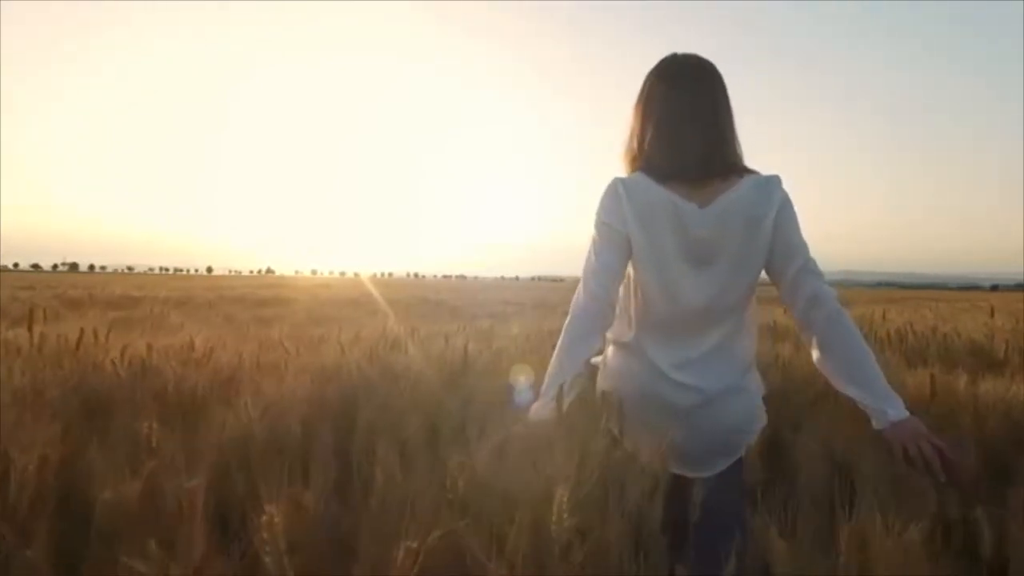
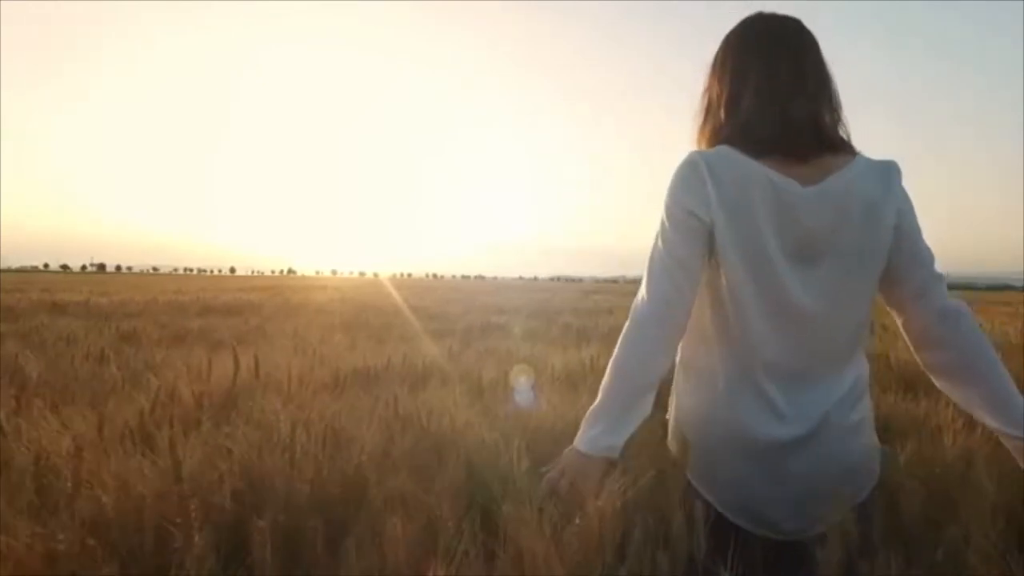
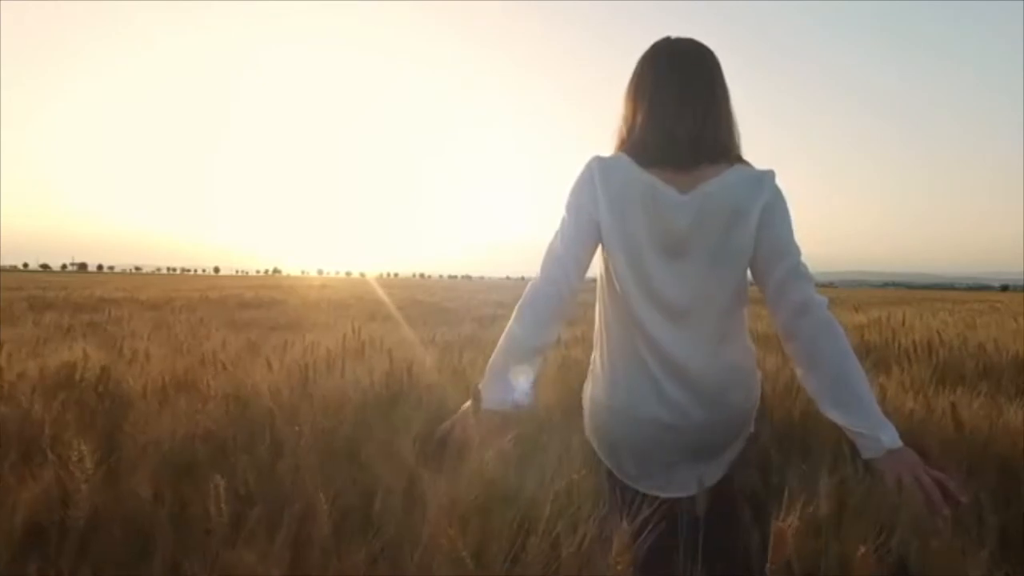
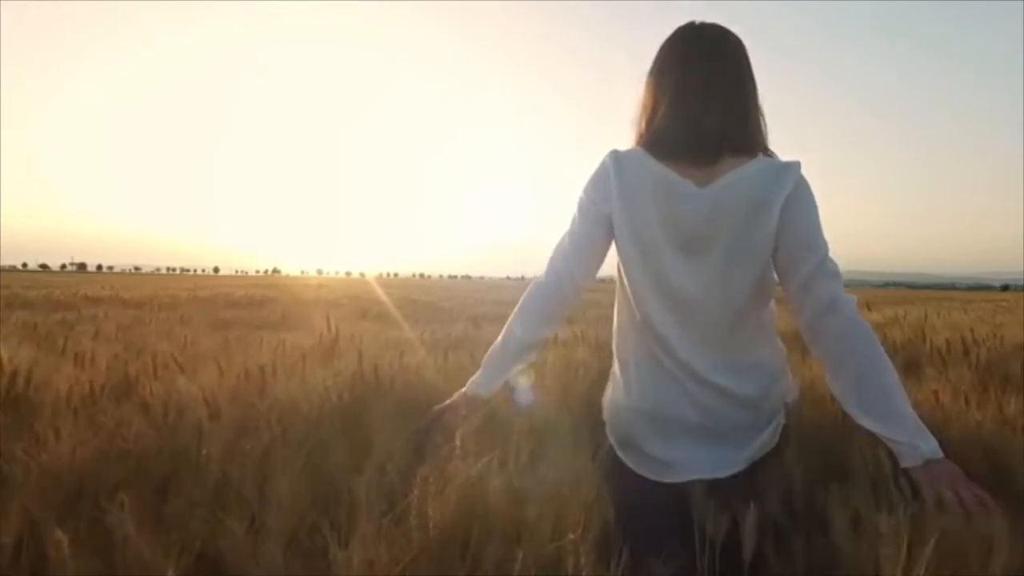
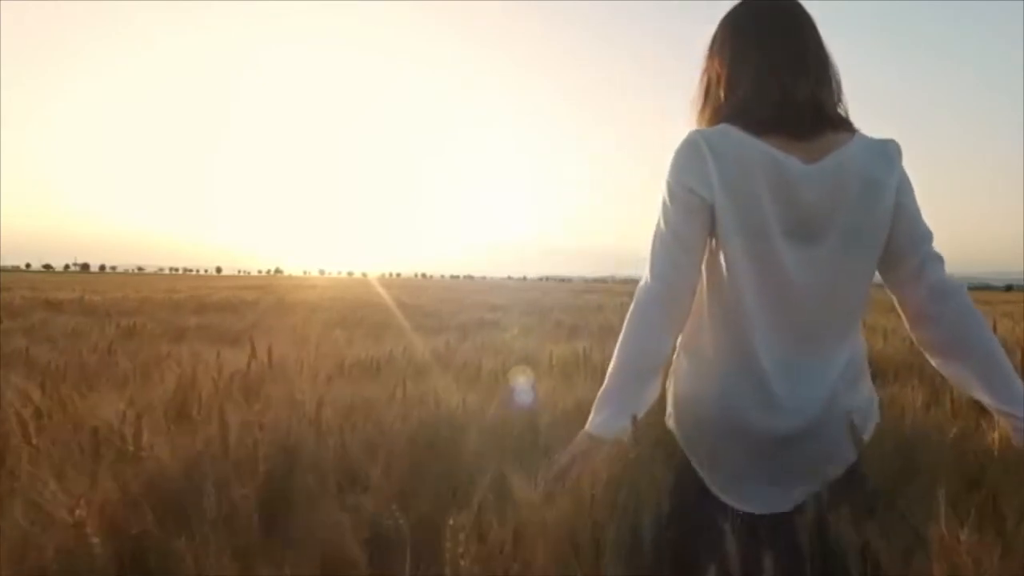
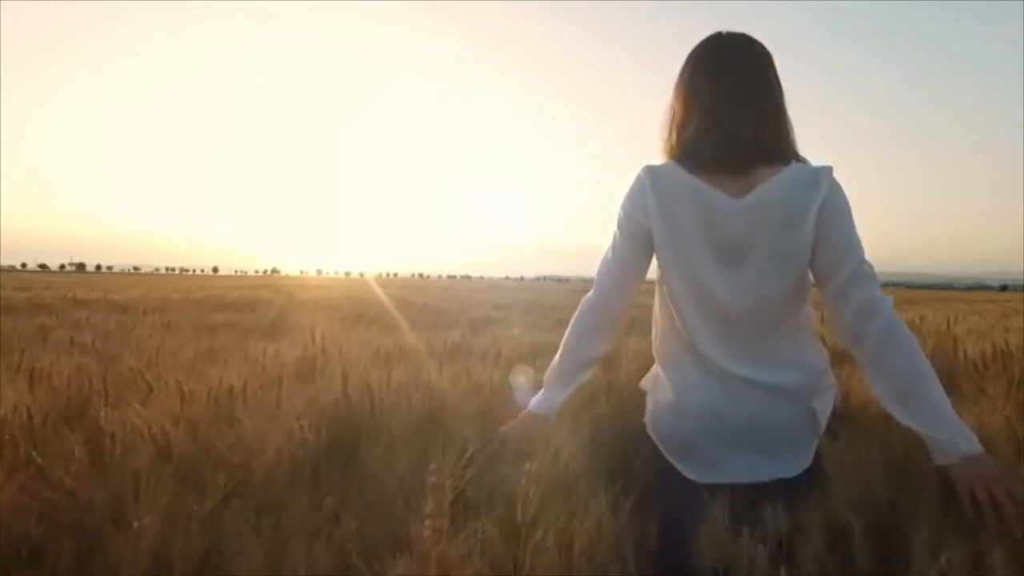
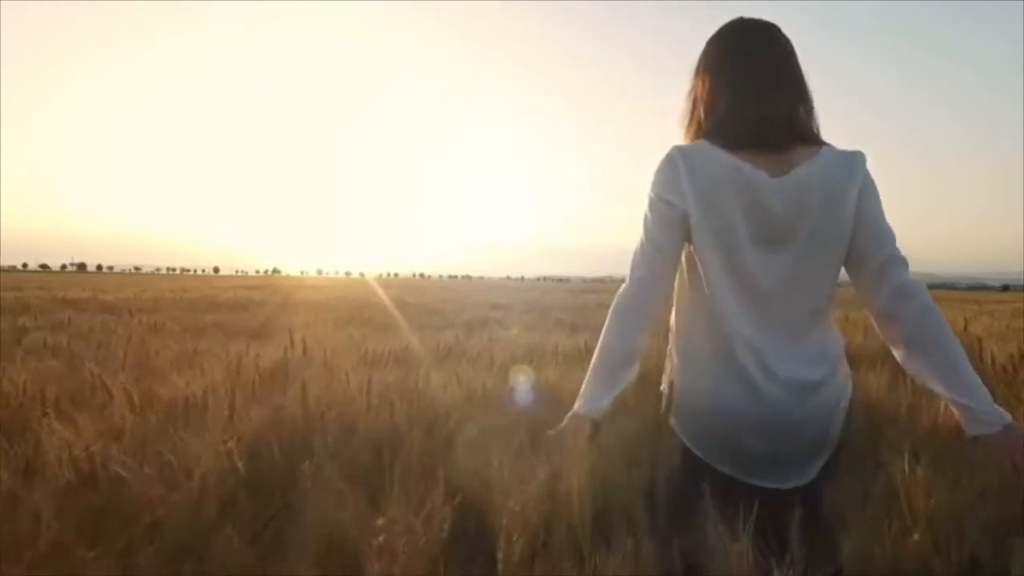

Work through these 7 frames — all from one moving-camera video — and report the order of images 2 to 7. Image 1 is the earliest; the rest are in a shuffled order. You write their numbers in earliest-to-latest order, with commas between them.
3, 4, 6, 7, 5, 2
